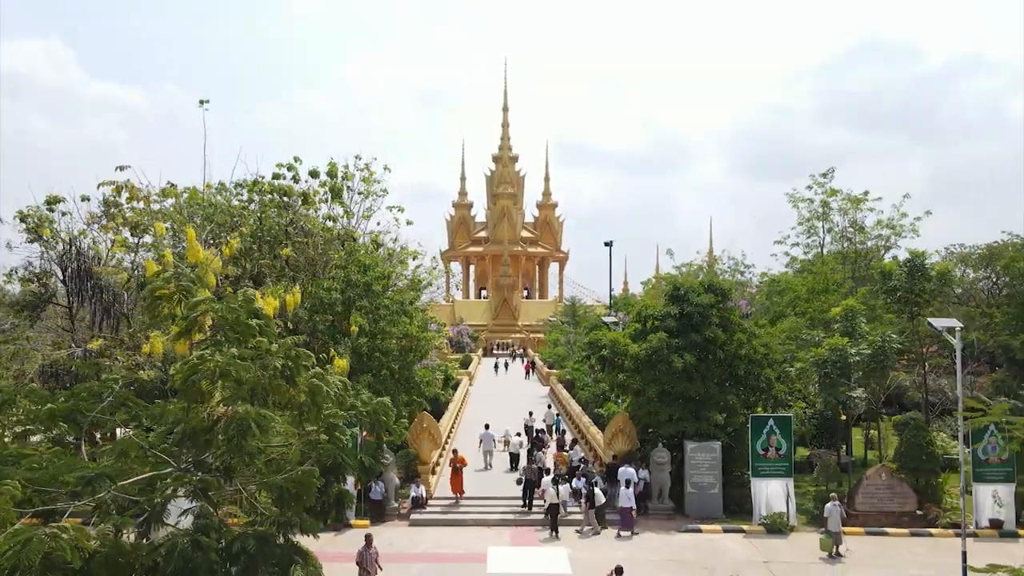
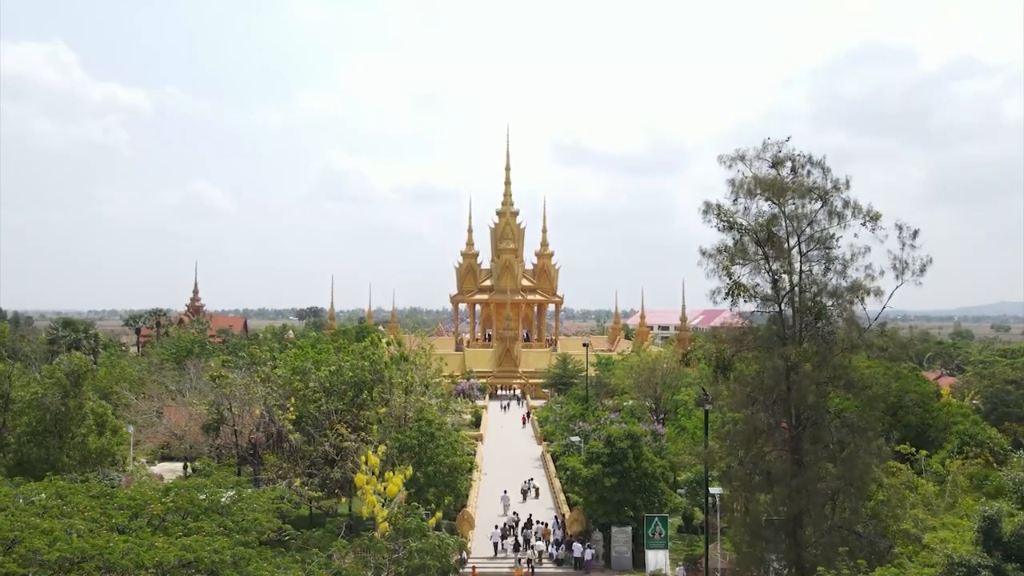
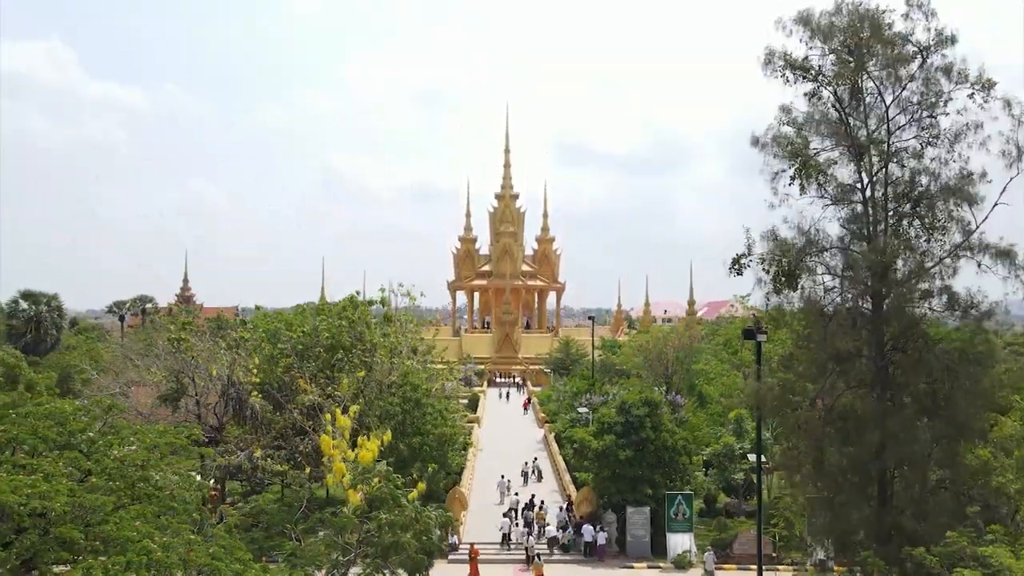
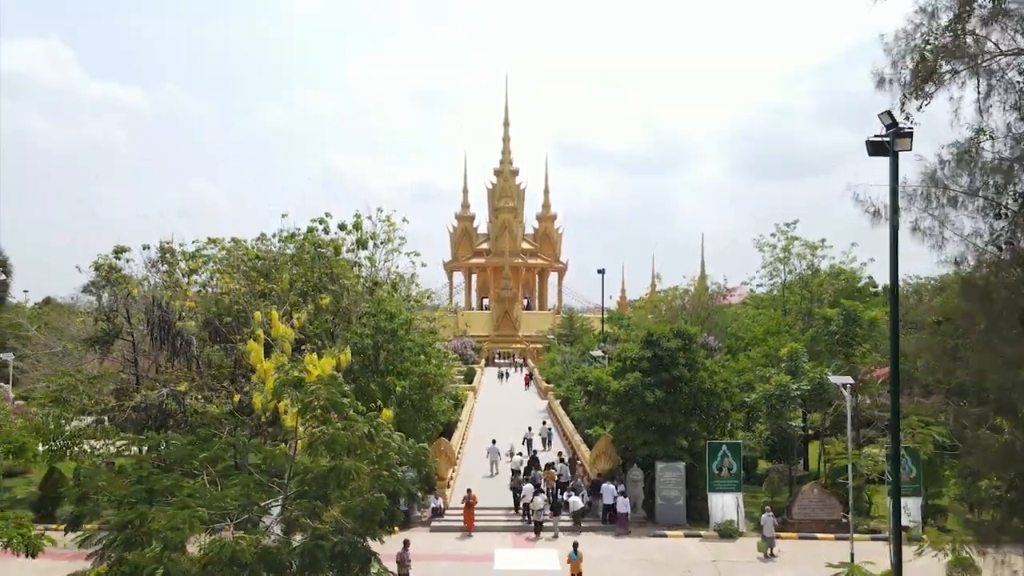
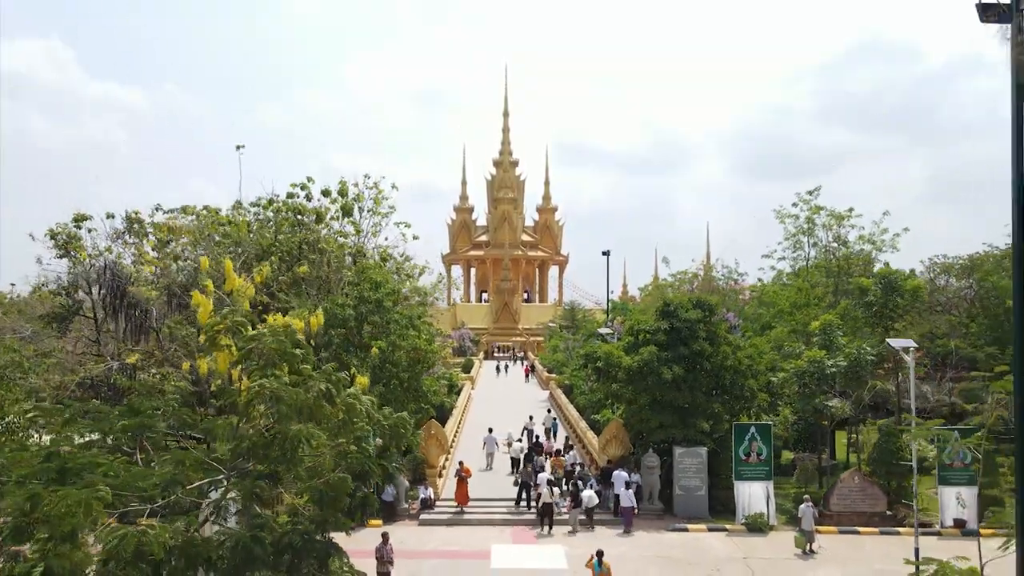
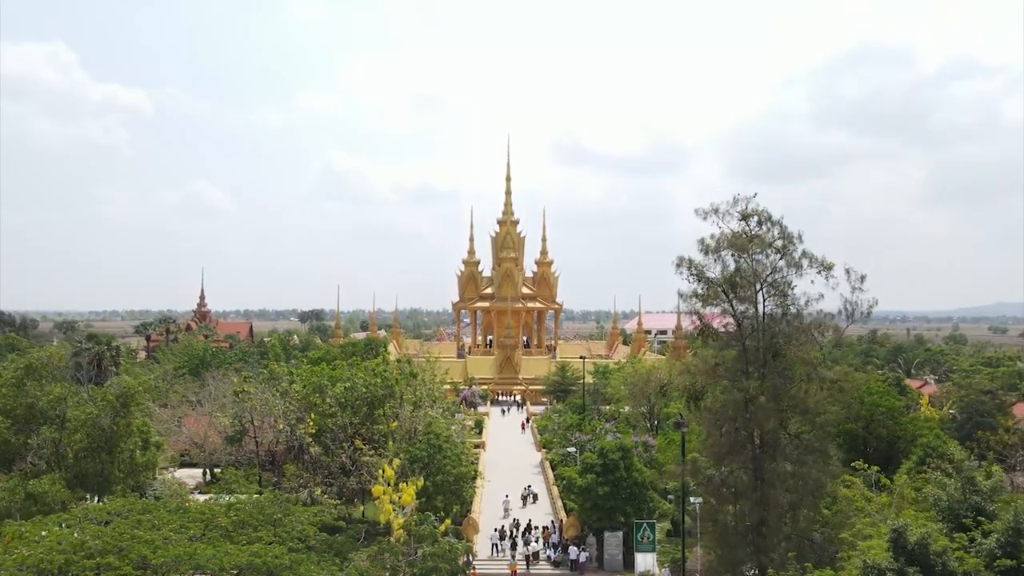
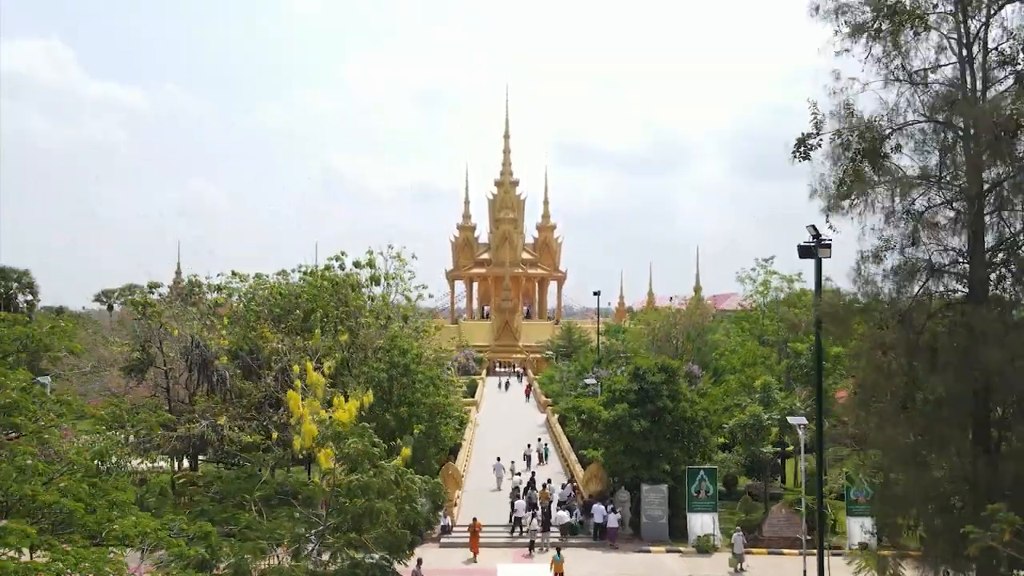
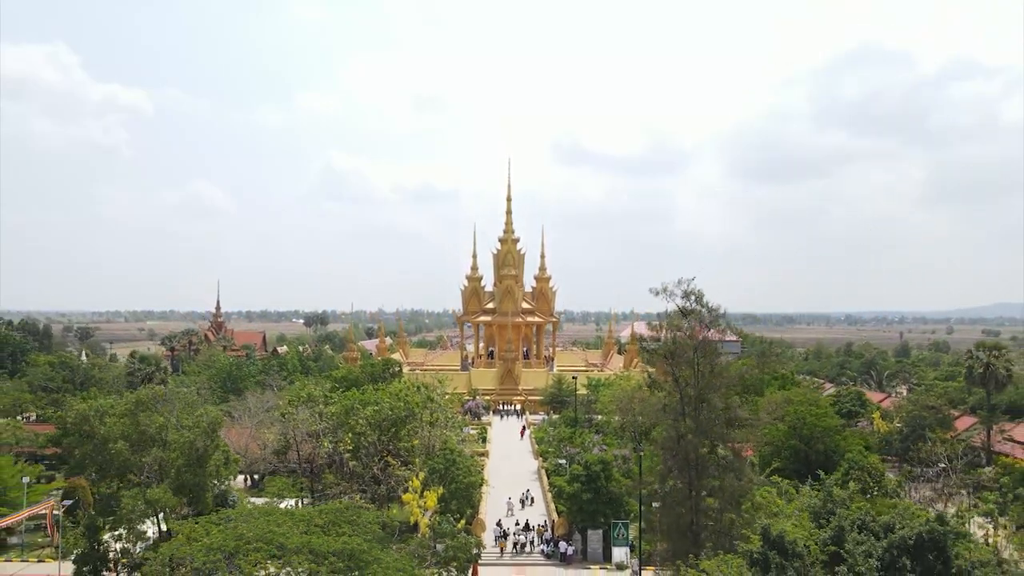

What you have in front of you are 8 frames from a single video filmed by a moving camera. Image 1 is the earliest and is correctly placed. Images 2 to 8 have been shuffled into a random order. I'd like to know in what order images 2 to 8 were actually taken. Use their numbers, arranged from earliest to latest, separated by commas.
5, 4, 7, 3, 2, 6, 8
